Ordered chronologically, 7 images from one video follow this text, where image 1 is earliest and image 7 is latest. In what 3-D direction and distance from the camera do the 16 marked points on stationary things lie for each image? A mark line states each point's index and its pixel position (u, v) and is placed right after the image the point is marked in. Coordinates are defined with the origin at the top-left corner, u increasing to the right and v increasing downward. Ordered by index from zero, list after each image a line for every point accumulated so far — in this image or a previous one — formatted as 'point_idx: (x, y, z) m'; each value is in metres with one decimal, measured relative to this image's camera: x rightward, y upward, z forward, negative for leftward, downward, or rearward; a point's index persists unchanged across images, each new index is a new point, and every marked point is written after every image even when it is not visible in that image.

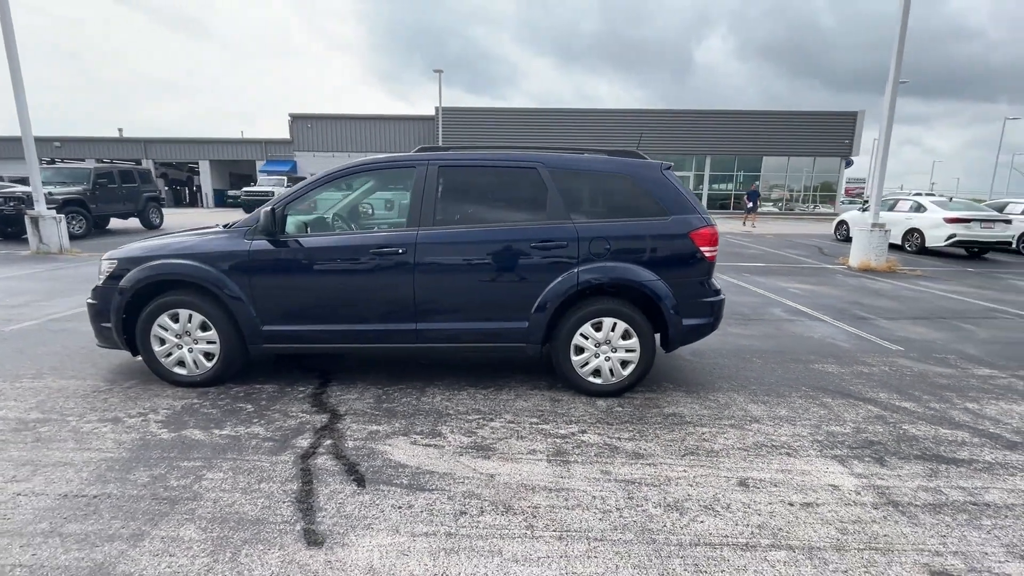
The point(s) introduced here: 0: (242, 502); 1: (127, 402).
0: (-1.5, -1.2, +2.7) m
1: (-3.1, -0.9, +3.9) m
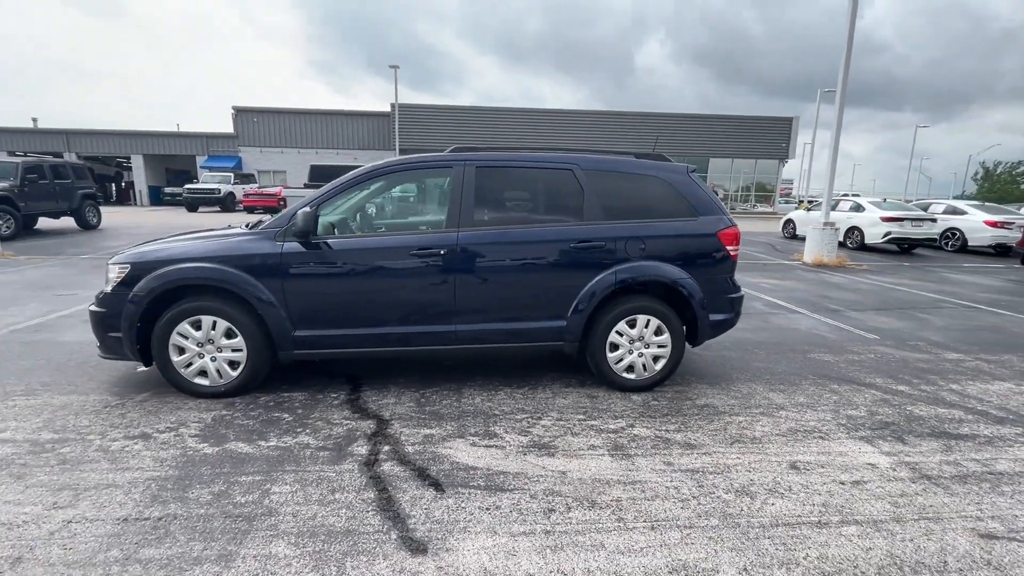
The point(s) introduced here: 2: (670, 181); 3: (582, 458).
0: (-1.0, -1.2, +2.6) m
1: (-2.7, -1.0, +3.6) m
2: (+1.5, +1.0, +4.3) m
3: (+0.5, -1.2, +3.3) m
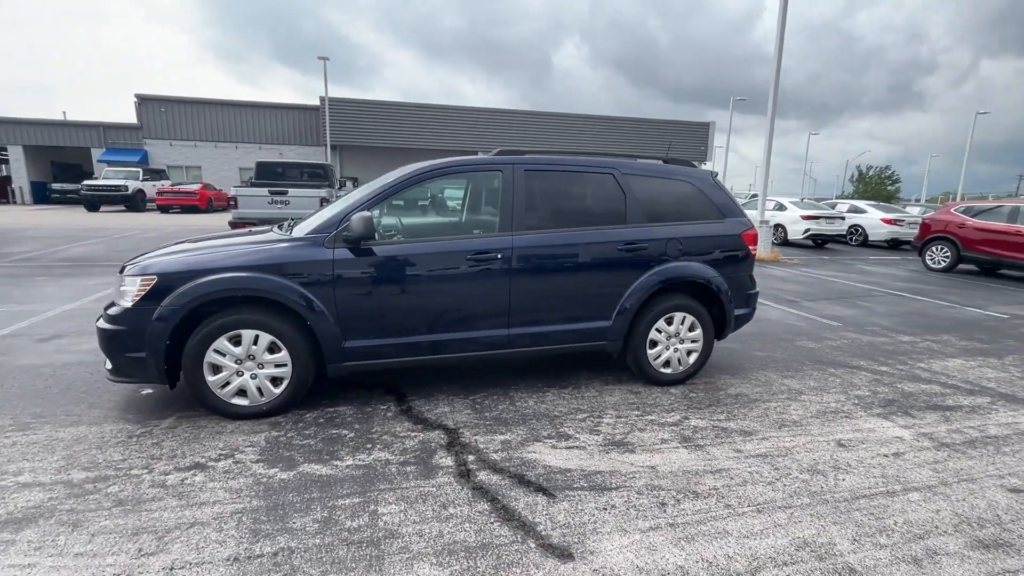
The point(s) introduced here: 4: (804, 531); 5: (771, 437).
0: (-0.3, -1.3, +2.6) m
1: (-2.2, -1.1, +3.3) m
2: (+1.8, +1.0, +4.6) m
3: (+1.1, -1.2, +3.4) m
4: (+1.6, -1.3, +2.7) m
5: (+2.0, -1.1, +3.7) m
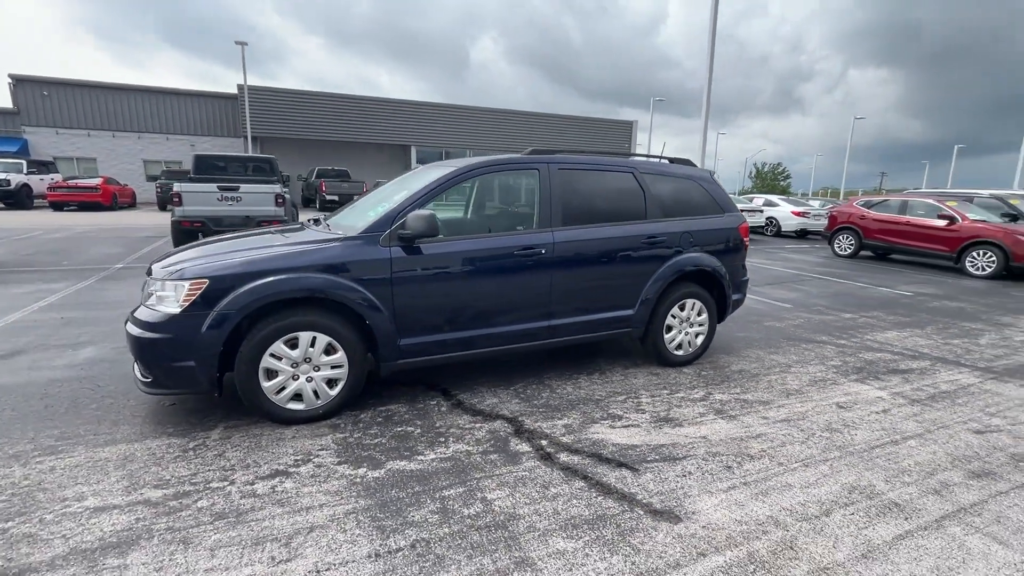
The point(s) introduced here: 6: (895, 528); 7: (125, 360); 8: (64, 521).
0: (+0.3, -1.2, +2.7) m
1: (-1.6, -1.1, +3.1) m
2: (+2.0, +1.1, +5.1) m
3: (+1.5, -1.1, +3.8) m
4: (+2.2, -1.2, +3.1) m
5: (+2.4, -1.0, +4.2) m
6: (+2.1, -1.3, +2.7) m
7: (-3.8, -0.7, +4.7) m
8: (-2.3, -1.2, +2.5) m
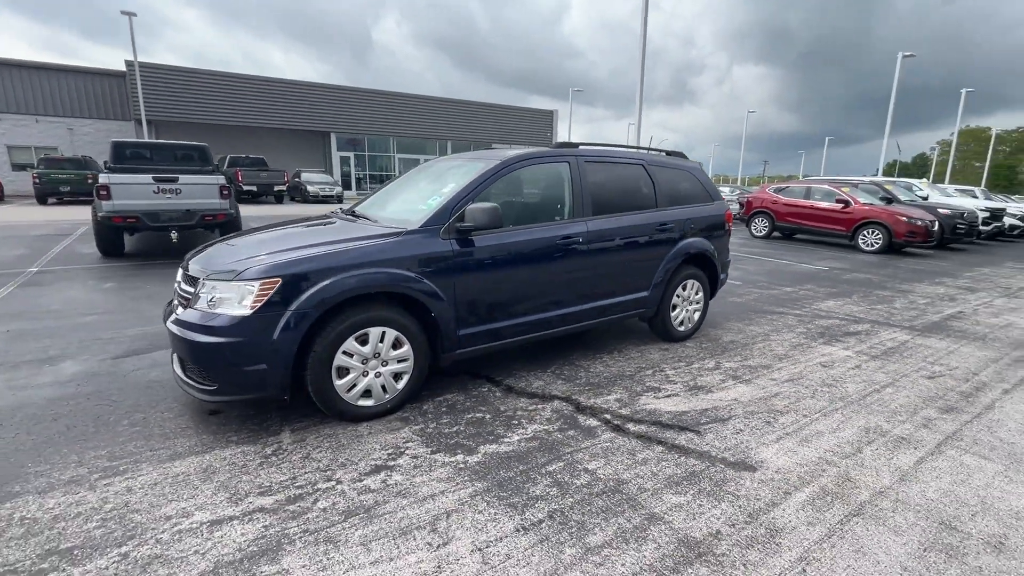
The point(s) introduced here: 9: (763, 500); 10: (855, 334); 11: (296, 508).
0: (+0.9, -1.1, +3.1) m
1: (-1.1, -1.1, +3.1) m
2: (+2.1, +1.3, +5.6) m
3: (+1.9, -0.9, +4.3) m
4: (+2.7, -1.0, +3.8) m
5: (+2.7, -0.8, +4.8) m
6: (+2.7, -1.2, +3.3) m
7: (-3.5, -0.7, +4.3) m
8: (-1.6, -1.2, +2.4) m
9: (+1.5, -1.2, +2.8) m
10: (+4.3, -0.6, +6.1) m
11: (-1.2, -1.2, +2.6) m
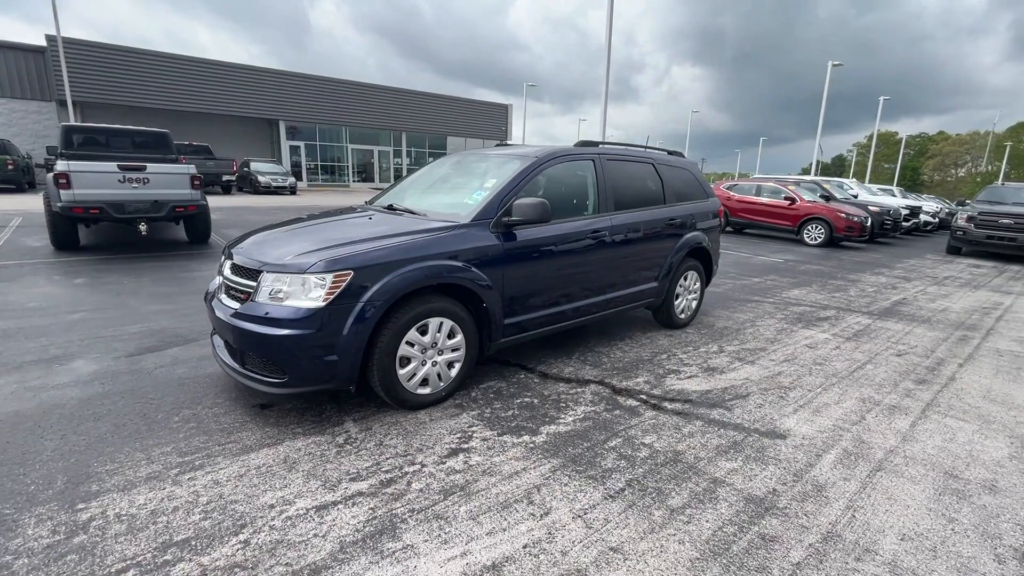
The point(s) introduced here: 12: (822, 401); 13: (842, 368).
0: (+1.4, -1.1, +3.4) m
1: (-0.6, -1.0, +3.2) m
2: (+2.2, +1.4, +6.0) m
3: (+2.2, -0.8, +4.7) m
4: (+3.1, -0.9, +4.3) m
5: (+2.9, -0.7, +5.4) m
6: (+3.1, -1.1, +3.8) m
7: (-3.1, -0.7, +4.1) m
8: (-1.1, -1.2, +2.4) m
9: (+1.9, -1.2, +3.2) m
10: (+4.4, -0.4, +6.8) m
11: (-0.7, -1.1, +2.7) m
12: (+2.7, -1.0, +4.1) m
13: (+3.4, -0.8, +4.9) m
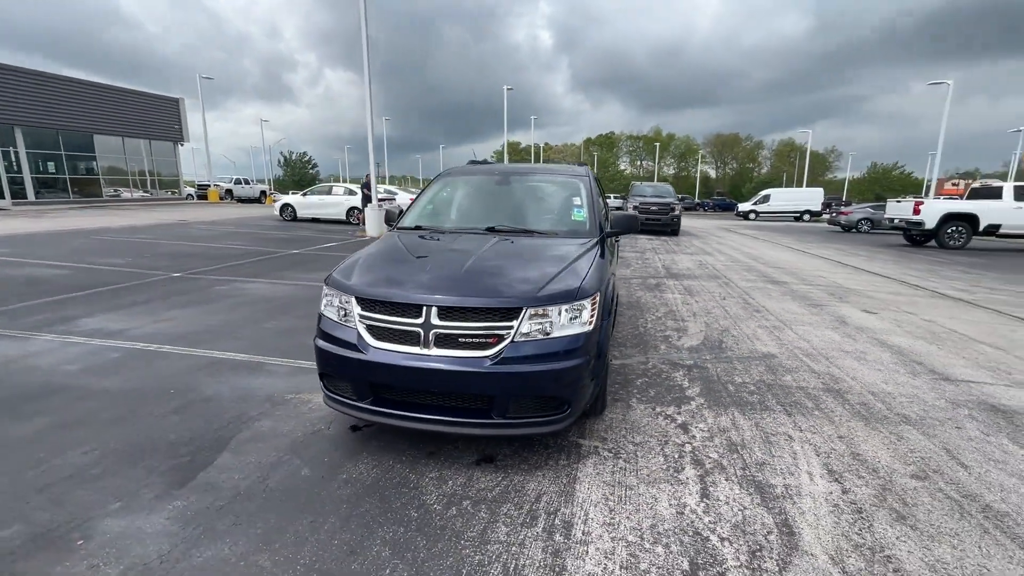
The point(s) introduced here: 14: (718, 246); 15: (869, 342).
0: (+2.5, -0.8, +4.9) m
1: (+1.0, -1.1, +3.6) m
2: (+1.3, +1.6, +7.4) m
3: (+2.4, -0.5, +6.5) m
4: (+3.3, -0.5, +6.7) m
5: (+2.6, -0.3, +7.4) m
6: (+3.7, -0.6, +6.3) m
7: (-1.6, -1.2, +2.9) m
8: (+1.2, -1.3, +2.7) m
9: (+3.1, -0.8, +5.1) m
10: (+2.9, +0.1, +9.4) m
11: (+1.3, -1.2, +3.2) m
12: (+3.1, -0.6, +6.3) m
13: (+3.2, -0.4, +7.3) m
14: (+7.4, +1.5, +17.3) m
15: (+4.4, -0.7, +6.0) m
